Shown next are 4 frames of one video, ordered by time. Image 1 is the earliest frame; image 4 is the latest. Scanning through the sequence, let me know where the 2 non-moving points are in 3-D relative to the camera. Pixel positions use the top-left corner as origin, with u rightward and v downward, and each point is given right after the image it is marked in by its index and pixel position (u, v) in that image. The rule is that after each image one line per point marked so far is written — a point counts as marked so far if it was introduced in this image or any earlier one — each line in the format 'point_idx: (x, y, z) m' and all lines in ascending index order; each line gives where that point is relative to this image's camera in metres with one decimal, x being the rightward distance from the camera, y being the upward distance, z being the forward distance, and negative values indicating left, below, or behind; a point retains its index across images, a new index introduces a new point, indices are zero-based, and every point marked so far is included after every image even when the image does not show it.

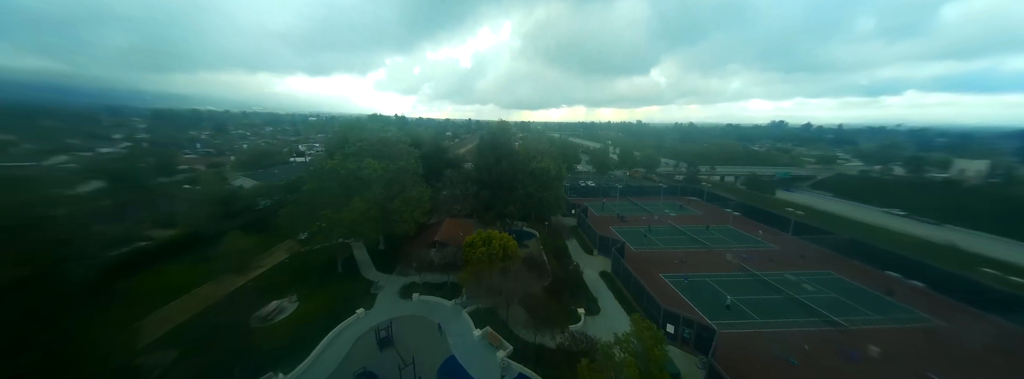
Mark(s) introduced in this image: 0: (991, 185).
0: (+20.5, +0.3, +10.8) m
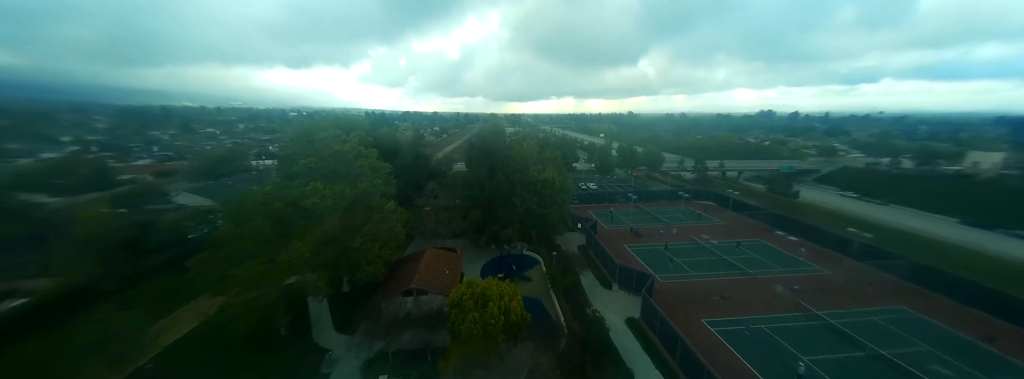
0: (+20.4, +0.4, +10.1) m
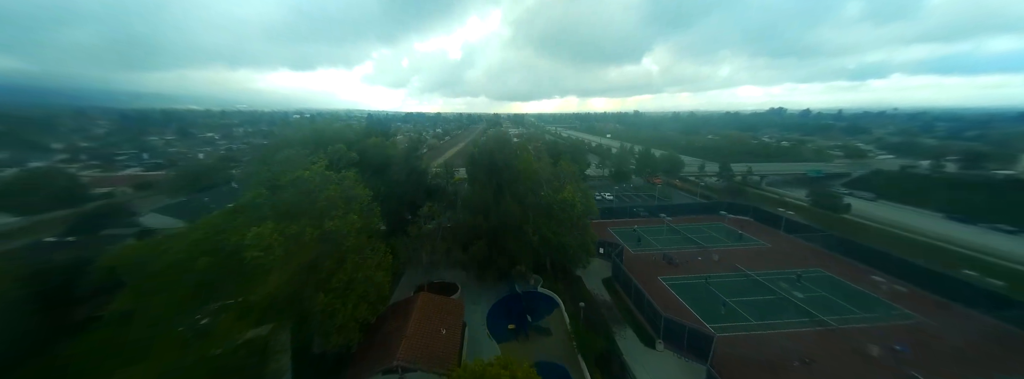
0: (+20.6, 0.0, +8.7) m
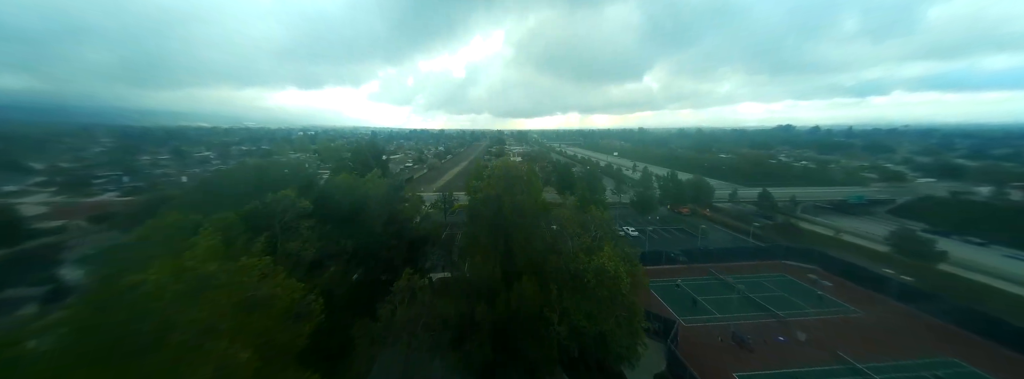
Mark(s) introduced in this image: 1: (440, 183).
0: (+20.9, -1.2, +6.9) m
1: (-5.9, +0.6, +22.2) m
